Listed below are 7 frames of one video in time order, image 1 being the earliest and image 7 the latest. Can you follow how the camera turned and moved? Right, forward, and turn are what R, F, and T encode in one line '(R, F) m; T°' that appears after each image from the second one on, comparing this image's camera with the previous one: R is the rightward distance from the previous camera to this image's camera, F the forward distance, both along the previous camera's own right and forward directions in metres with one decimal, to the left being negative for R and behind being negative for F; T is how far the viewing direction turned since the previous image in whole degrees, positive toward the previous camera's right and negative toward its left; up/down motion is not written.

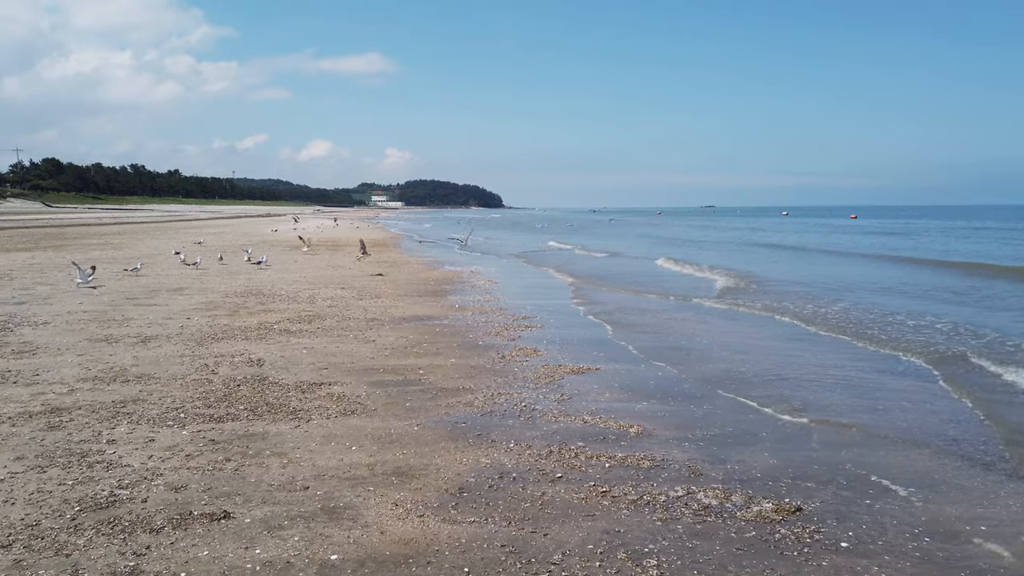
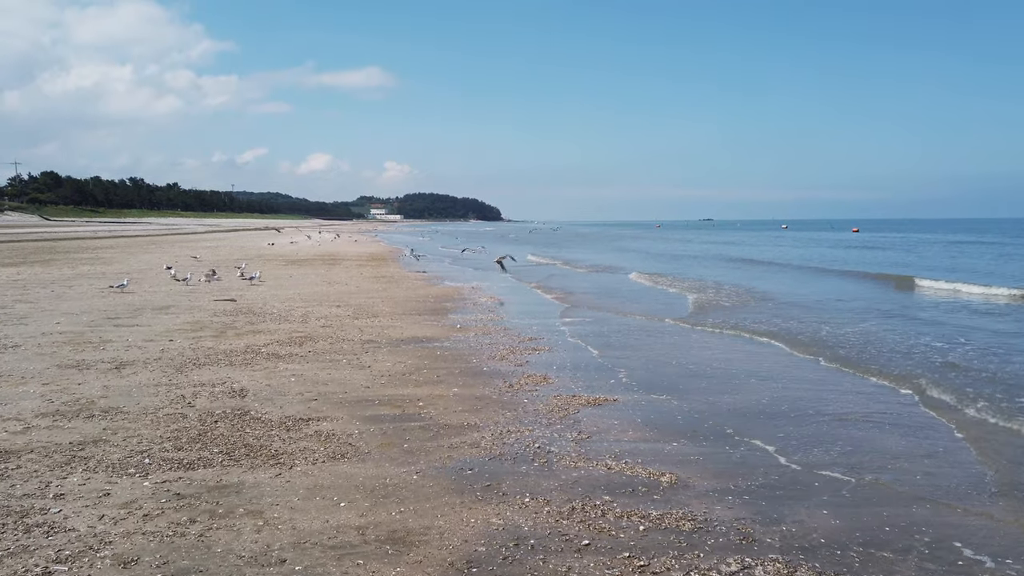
(-0.1, +0.9) m; 0°
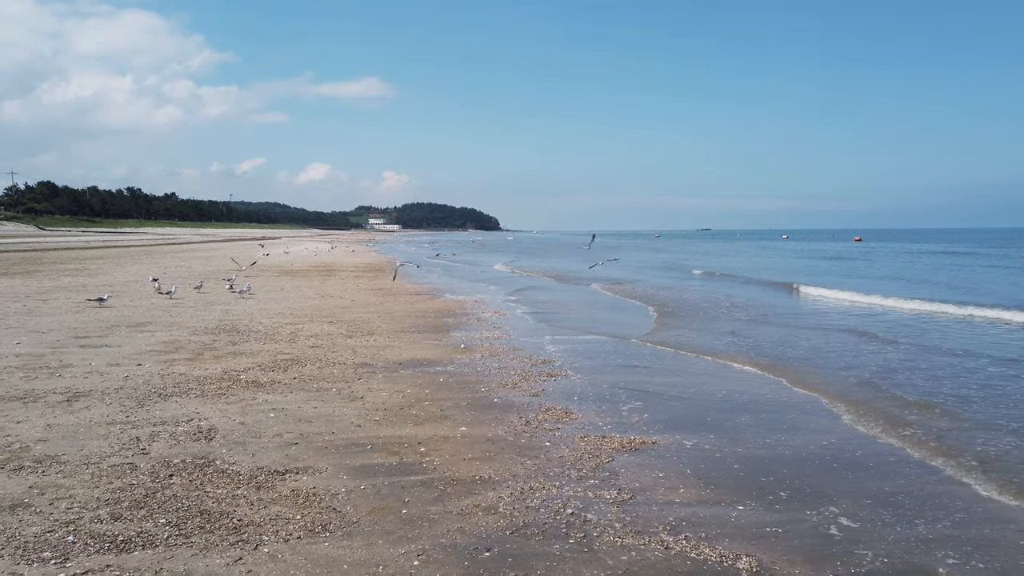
(-0.2, +1.4) m; 0°
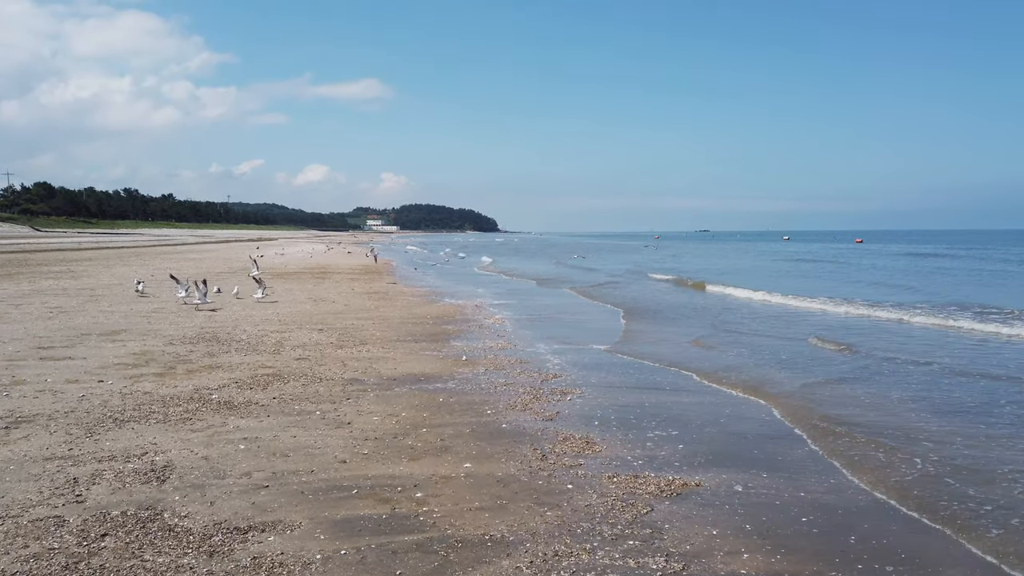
(-0.1, +1.3) m; 0°
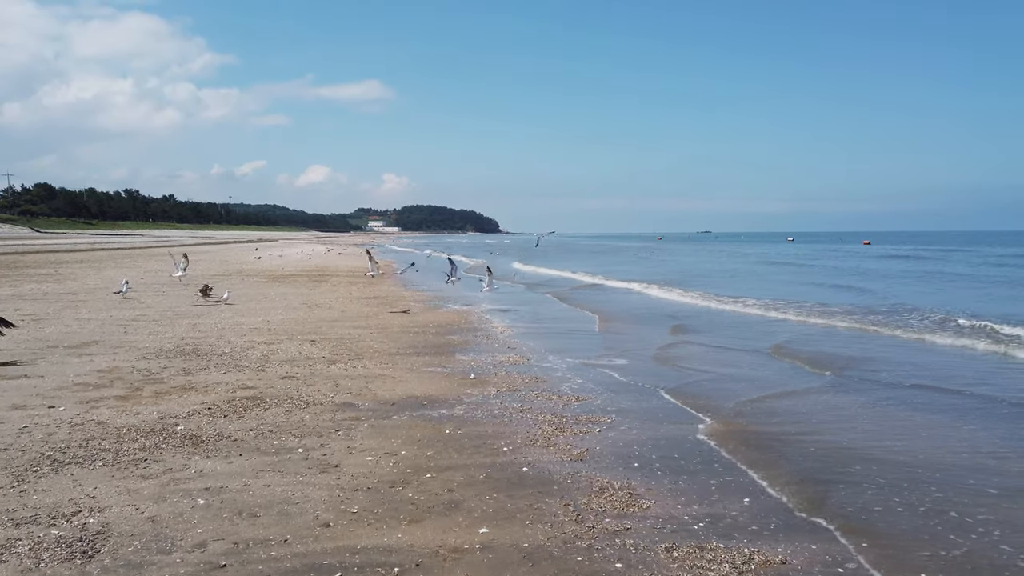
(-0.2, +1.4) m; 0°
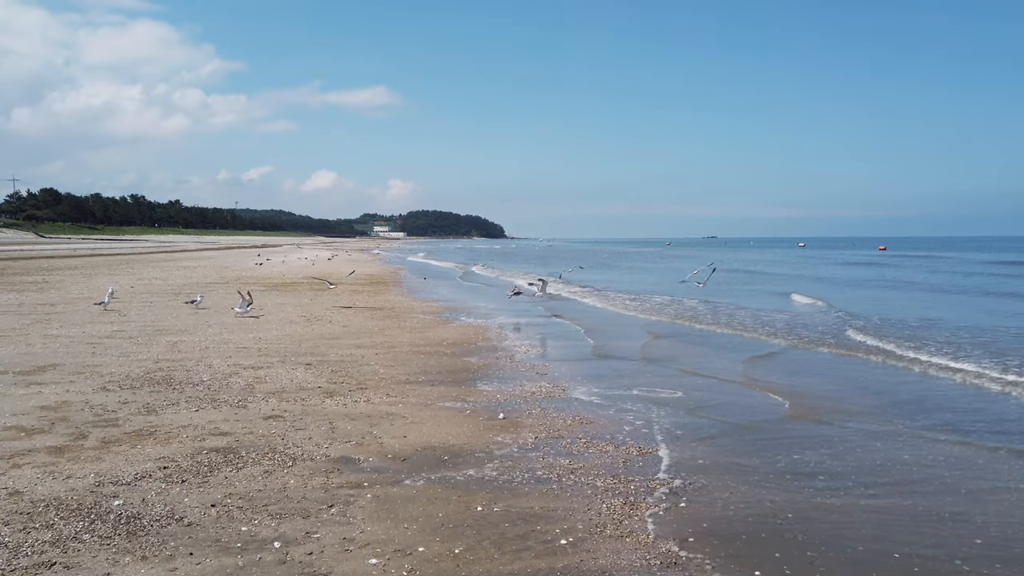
(-0.4, +2.1) m; 0°
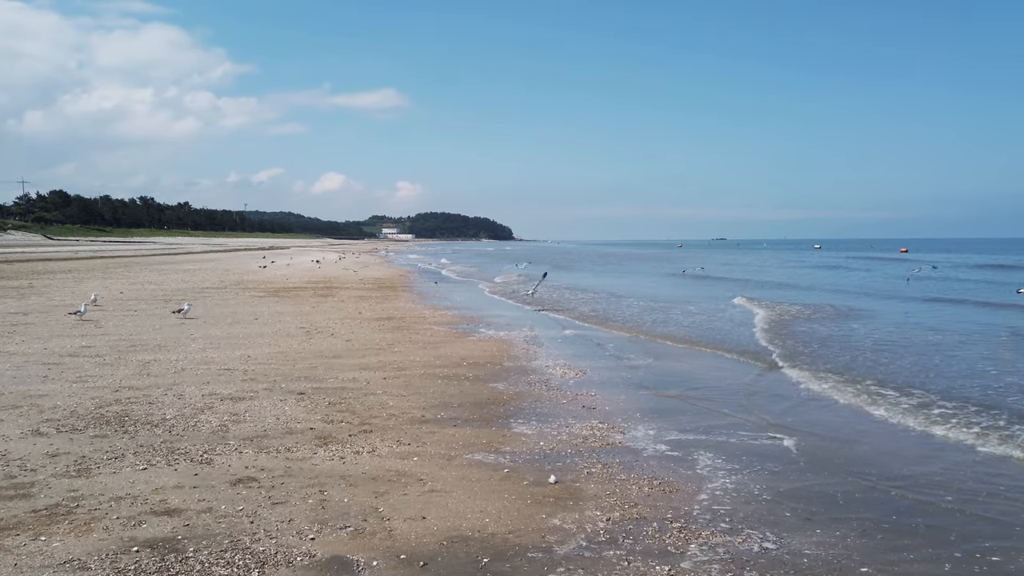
(-0.4, +2.3) m; -1°
